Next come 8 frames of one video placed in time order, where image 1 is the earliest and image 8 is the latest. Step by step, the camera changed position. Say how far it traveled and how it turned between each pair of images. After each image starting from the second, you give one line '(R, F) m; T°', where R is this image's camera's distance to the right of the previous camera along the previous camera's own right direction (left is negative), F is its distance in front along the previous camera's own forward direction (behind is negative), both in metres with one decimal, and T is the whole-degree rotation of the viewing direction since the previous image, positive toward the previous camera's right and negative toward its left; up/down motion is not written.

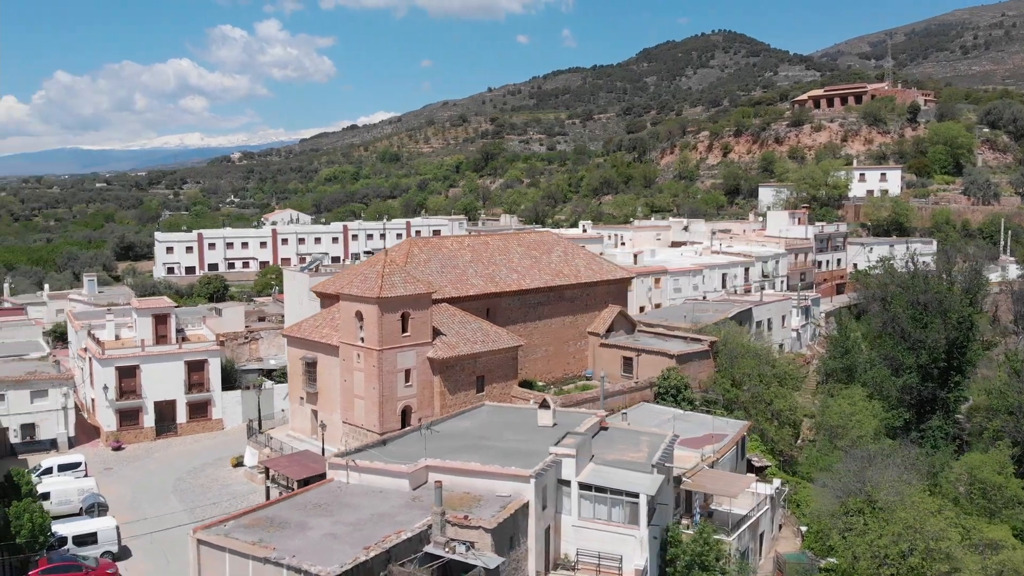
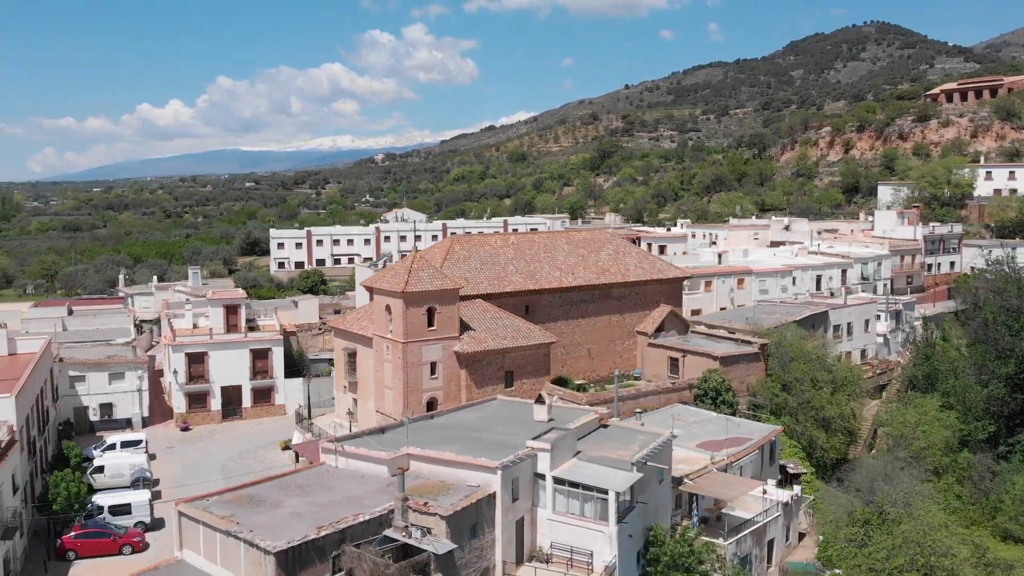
(+3.5, -0.2) m; -9°
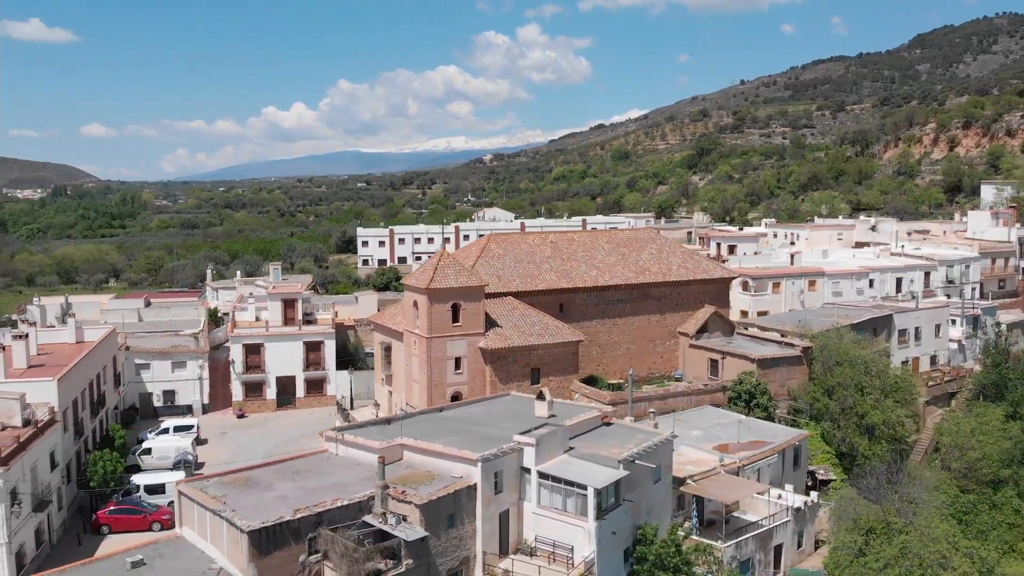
(+2.7, -0.2) m; -7°
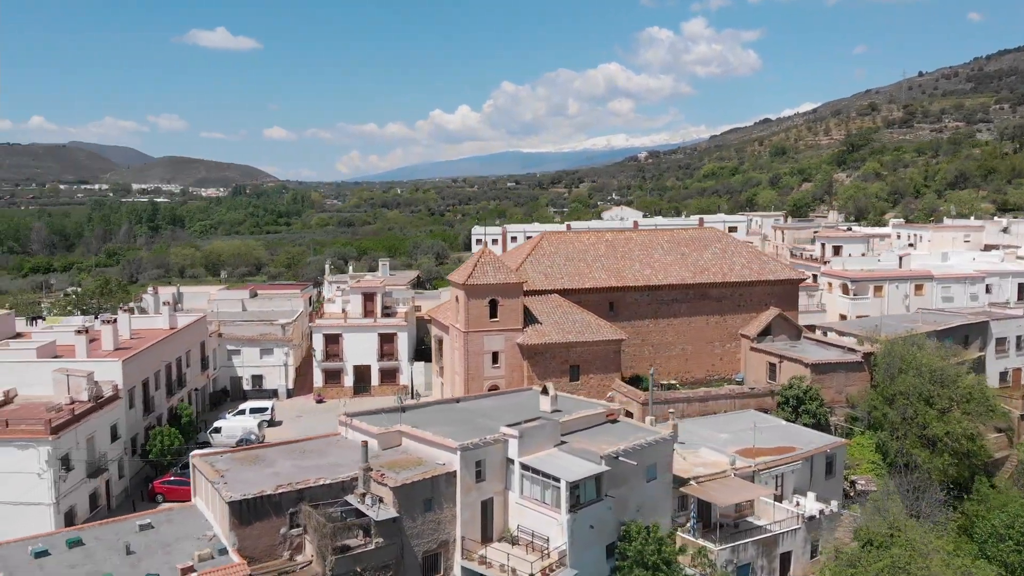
(+3.9, -0.3) m; -10°
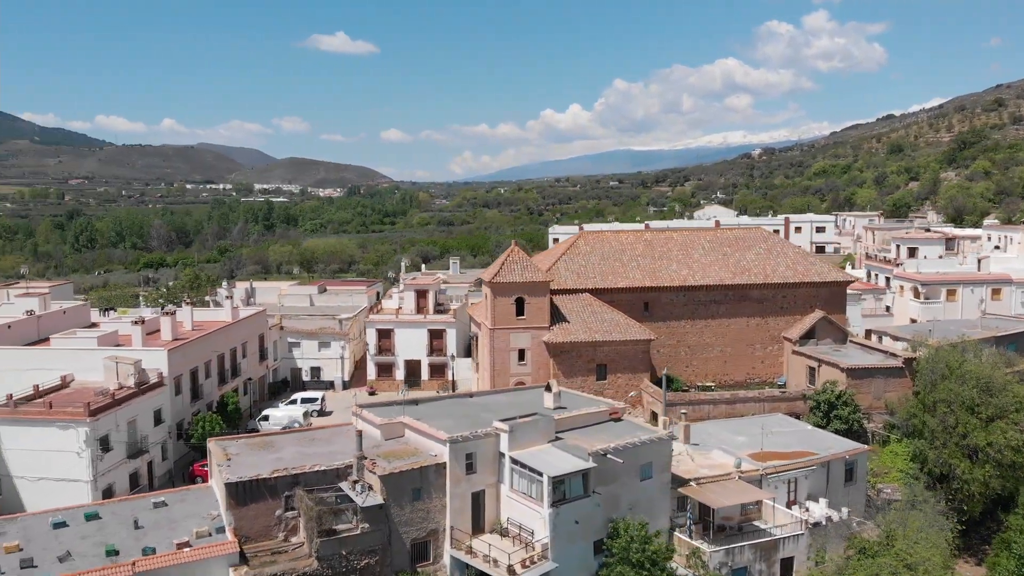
(+2.7, -0.3) m; -7°
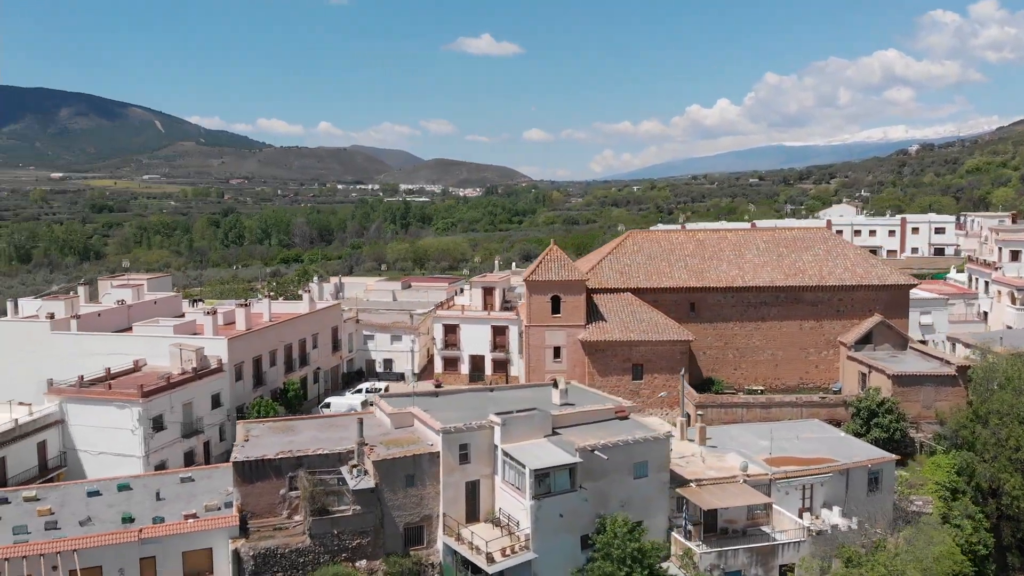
(+3.5, -0.4) m; -9°
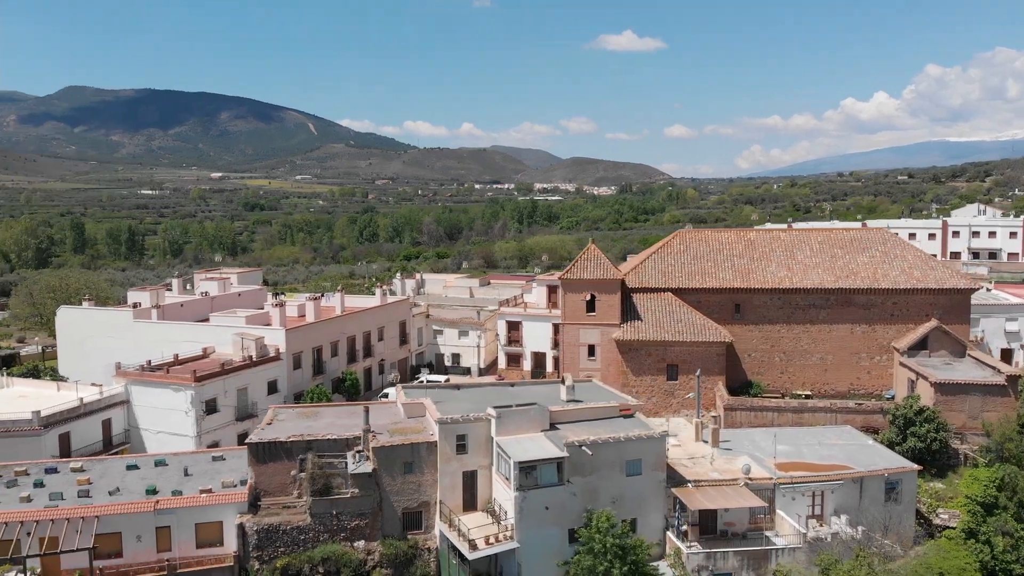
(+3.6, -0.4) m; -9°
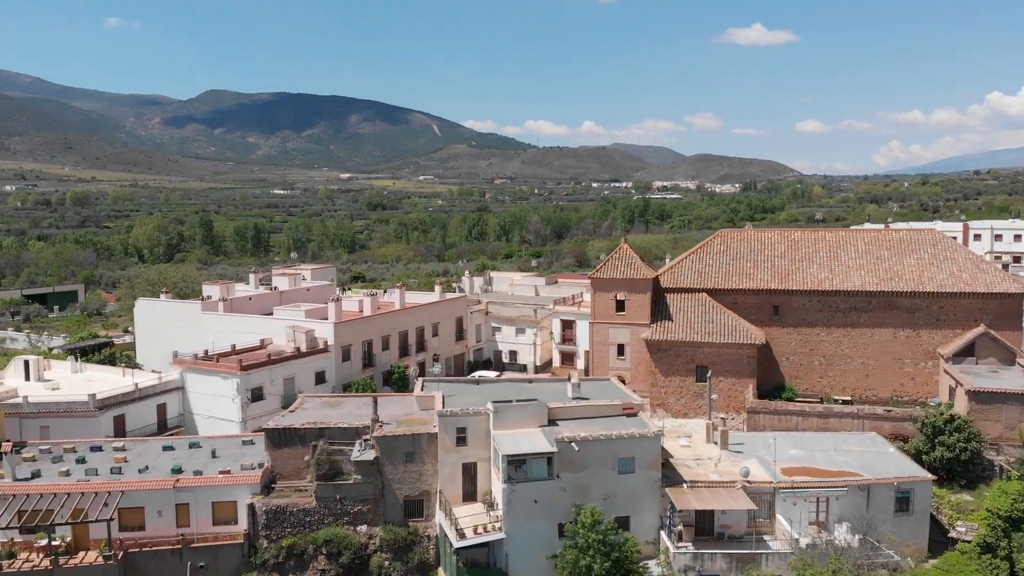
(+3.2, -0.3) m; -8°
